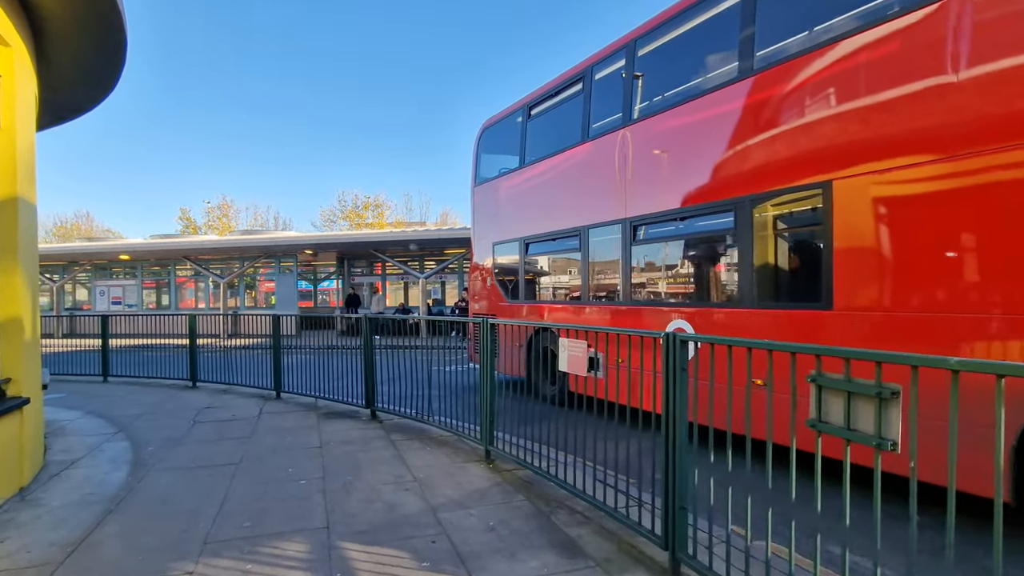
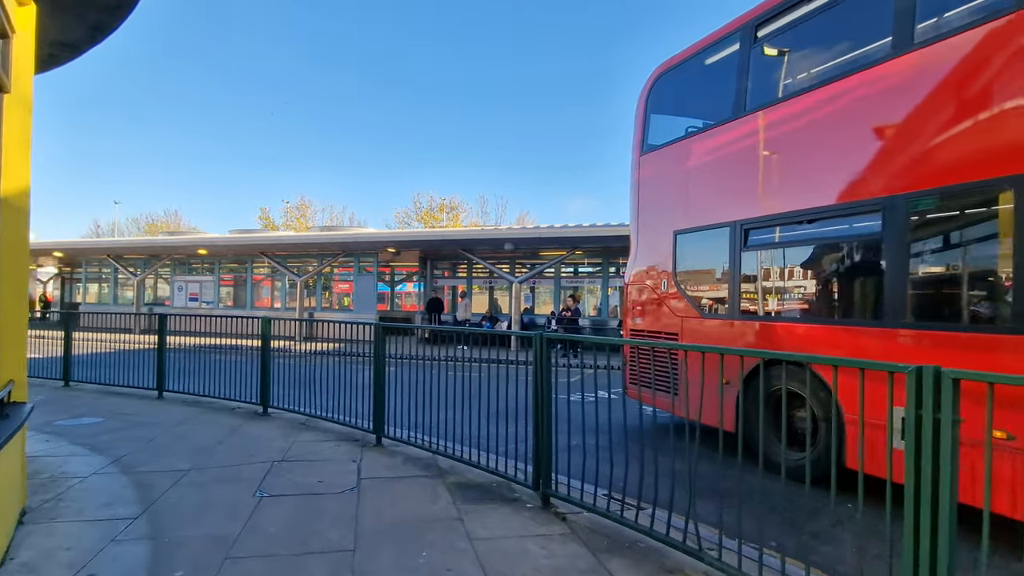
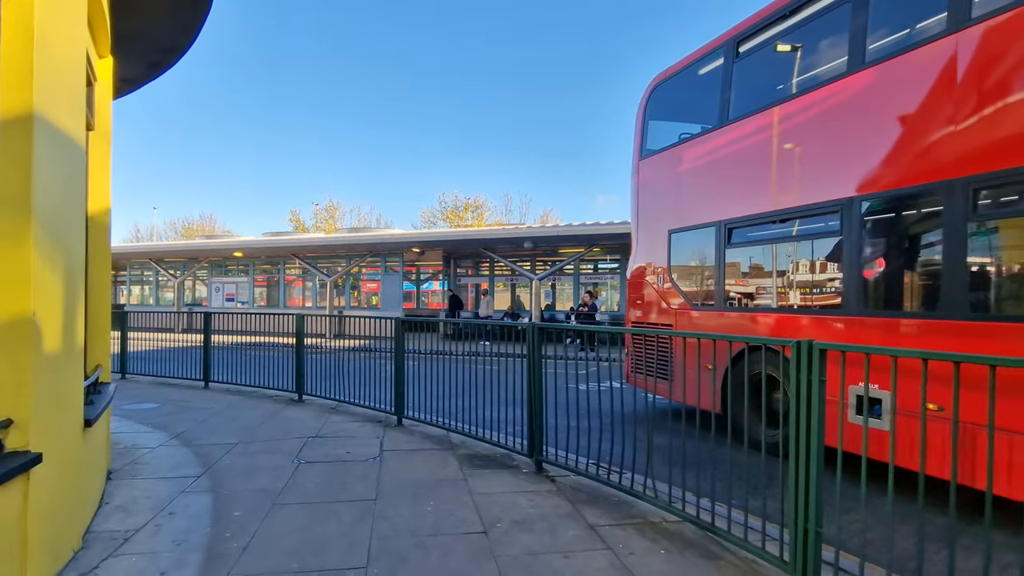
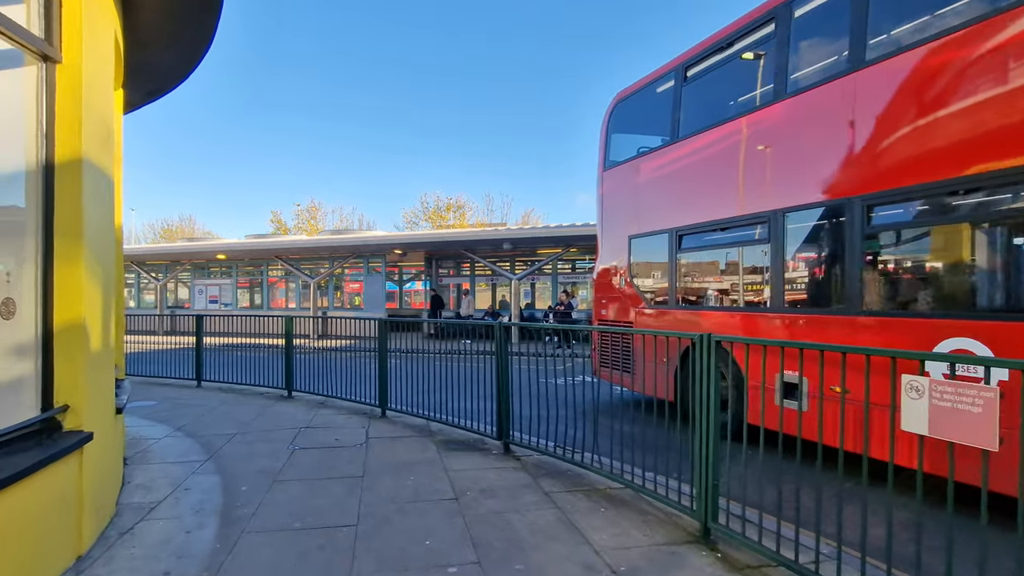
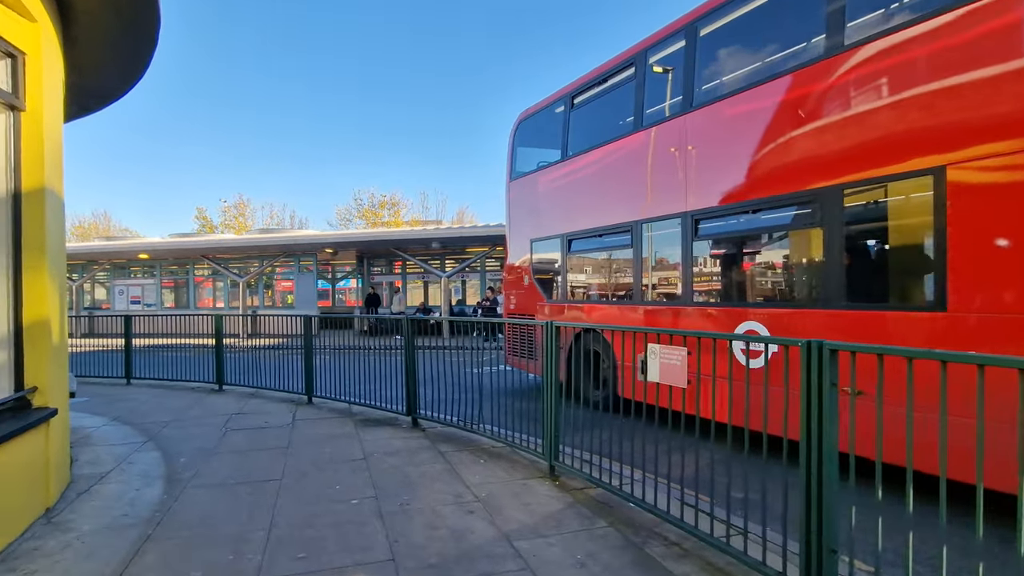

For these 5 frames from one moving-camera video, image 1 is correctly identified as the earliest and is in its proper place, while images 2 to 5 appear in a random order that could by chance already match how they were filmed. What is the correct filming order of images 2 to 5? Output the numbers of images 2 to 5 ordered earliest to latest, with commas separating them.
5, 4, 3, 2
